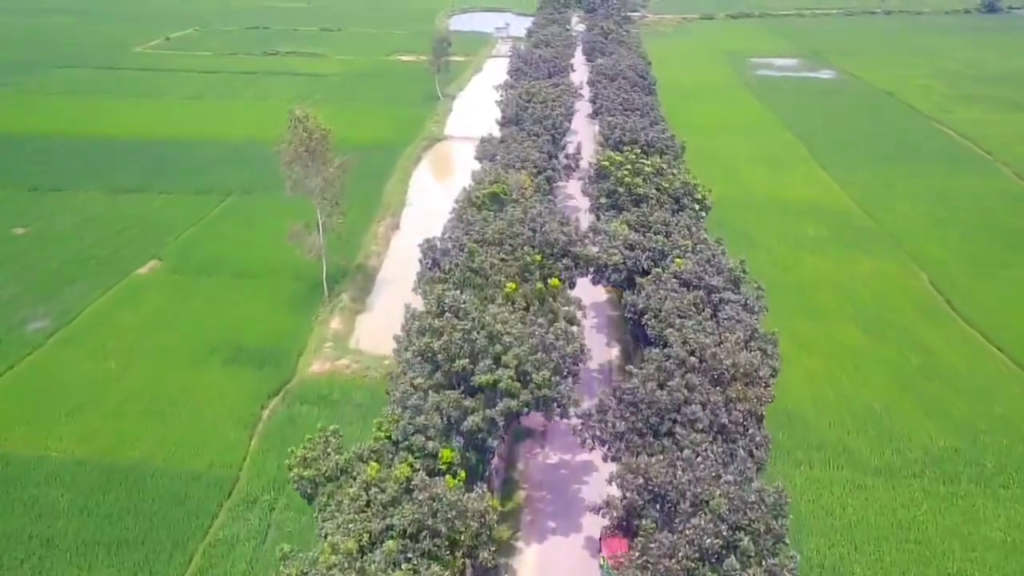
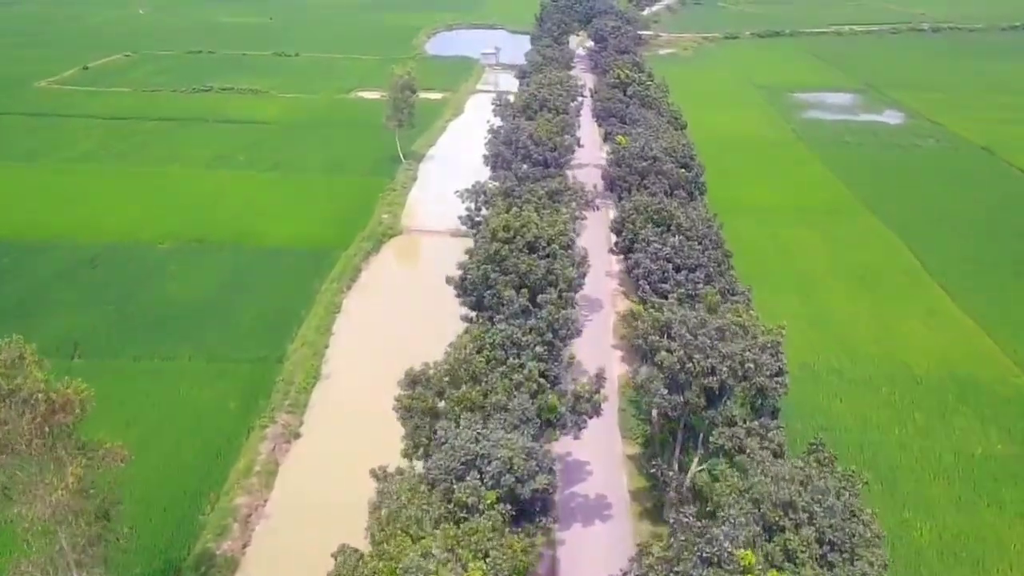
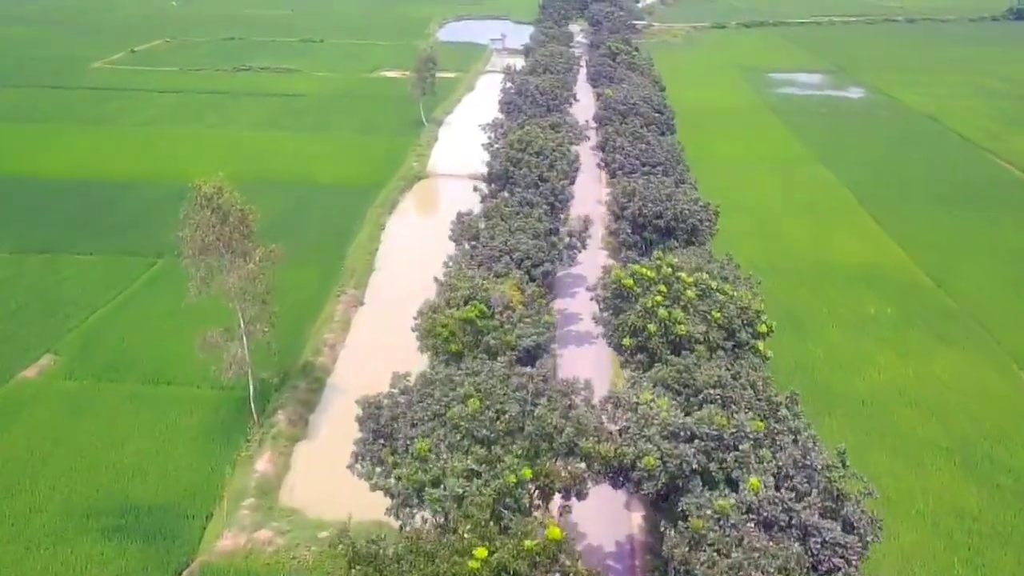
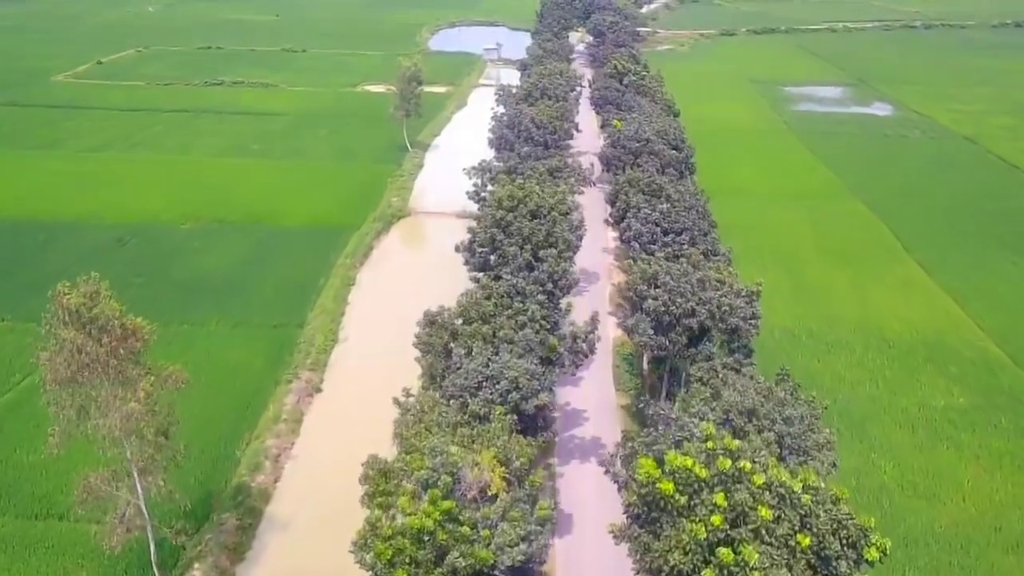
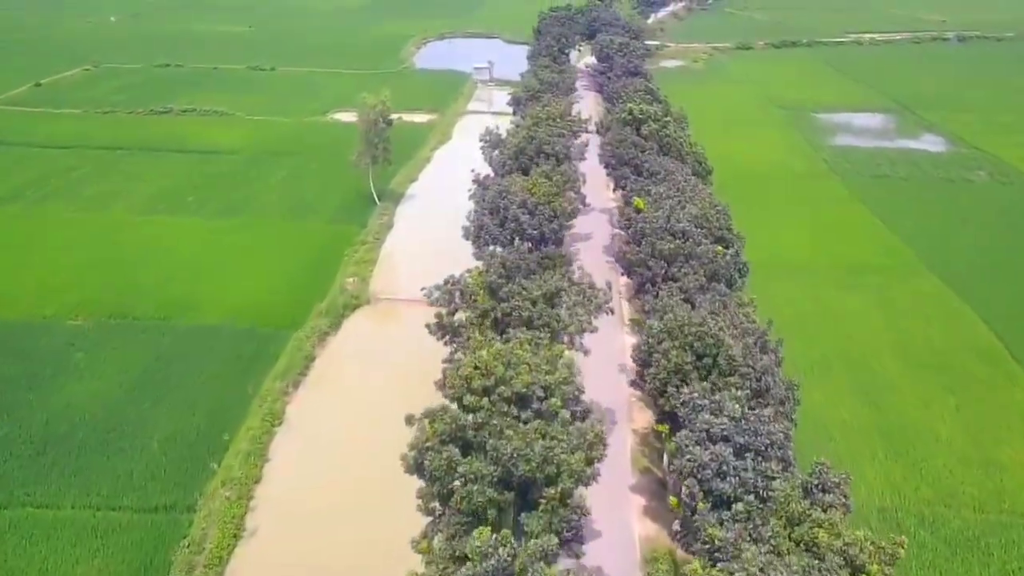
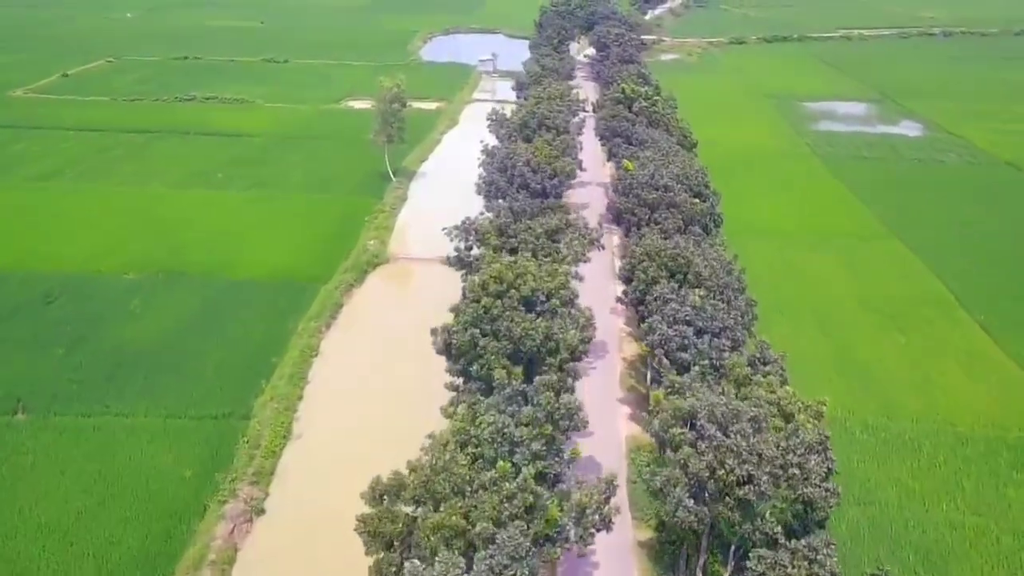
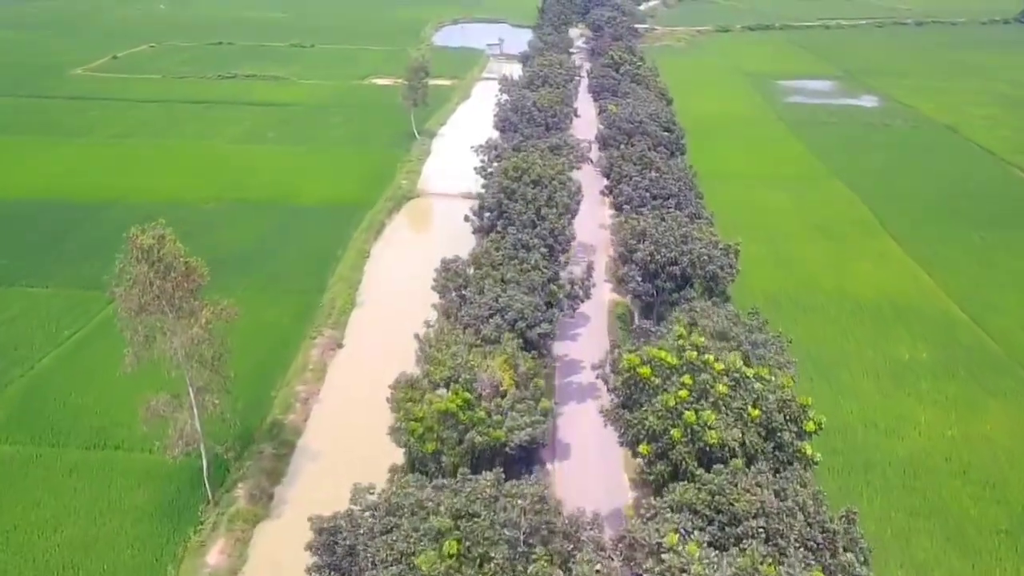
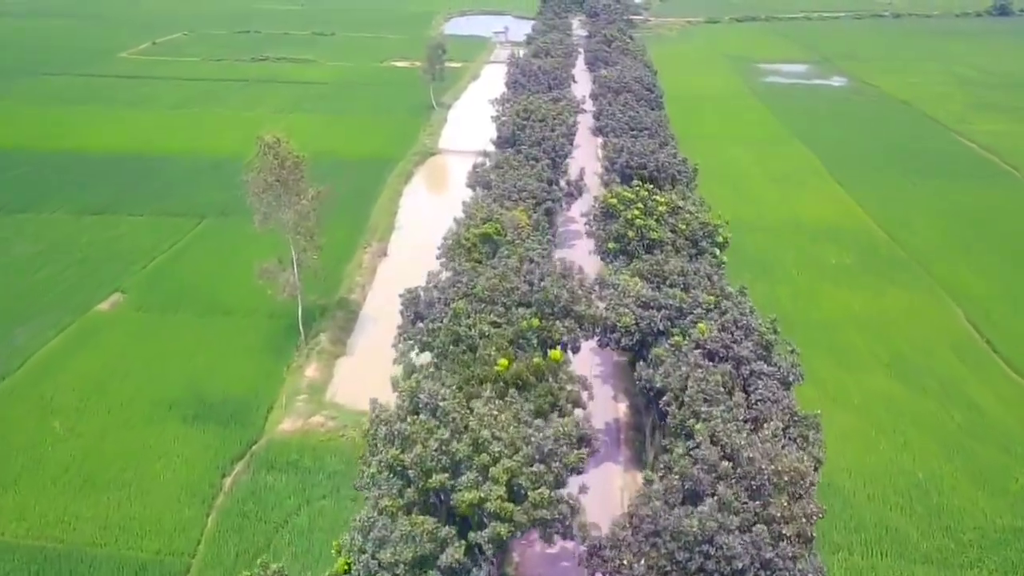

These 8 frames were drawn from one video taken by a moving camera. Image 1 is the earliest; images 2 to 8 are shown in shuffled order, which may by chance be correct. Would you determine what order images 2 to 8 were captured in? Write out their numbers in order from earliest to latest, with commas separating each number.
8, 3, 7, 4, 2, 6, 5
